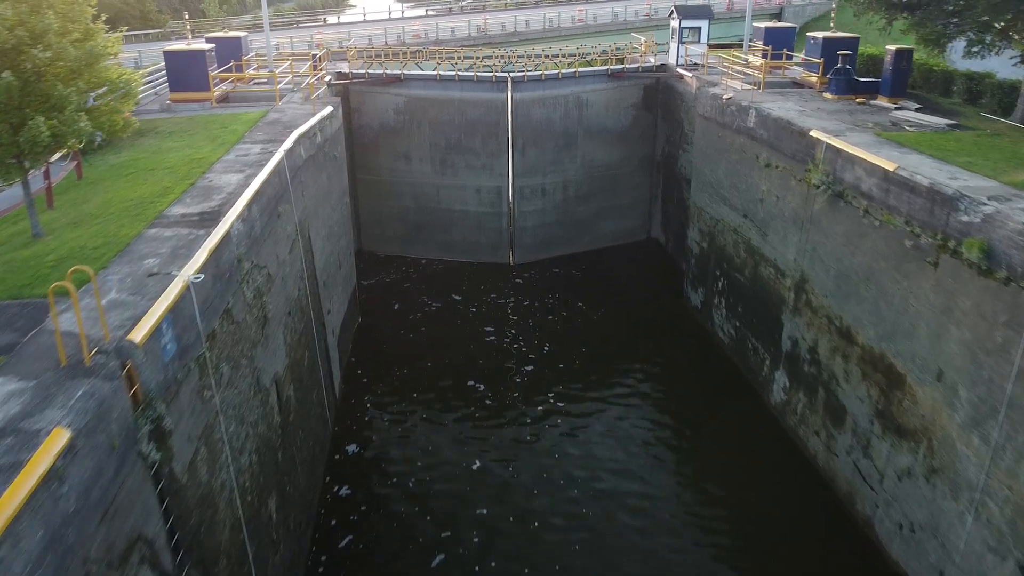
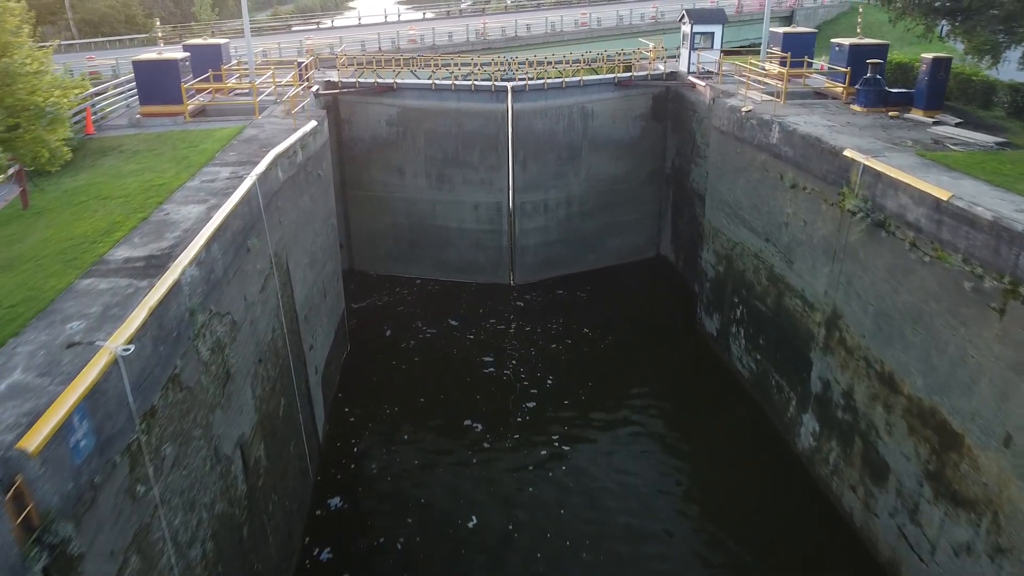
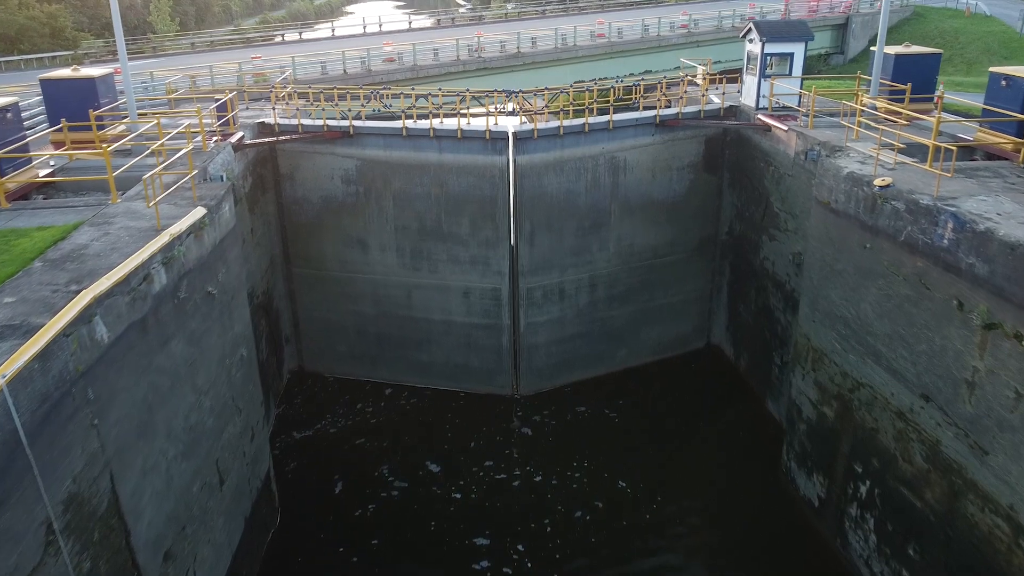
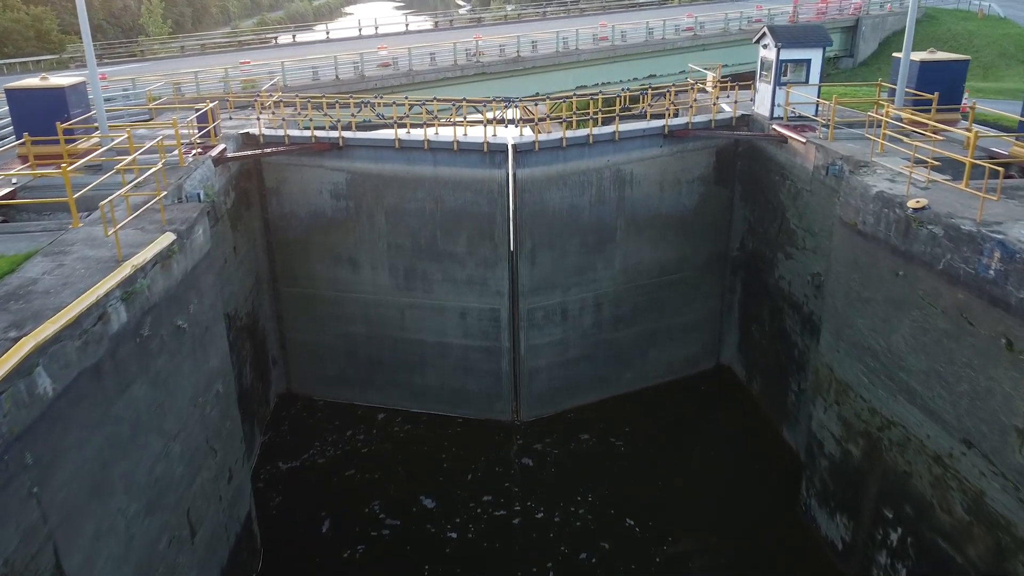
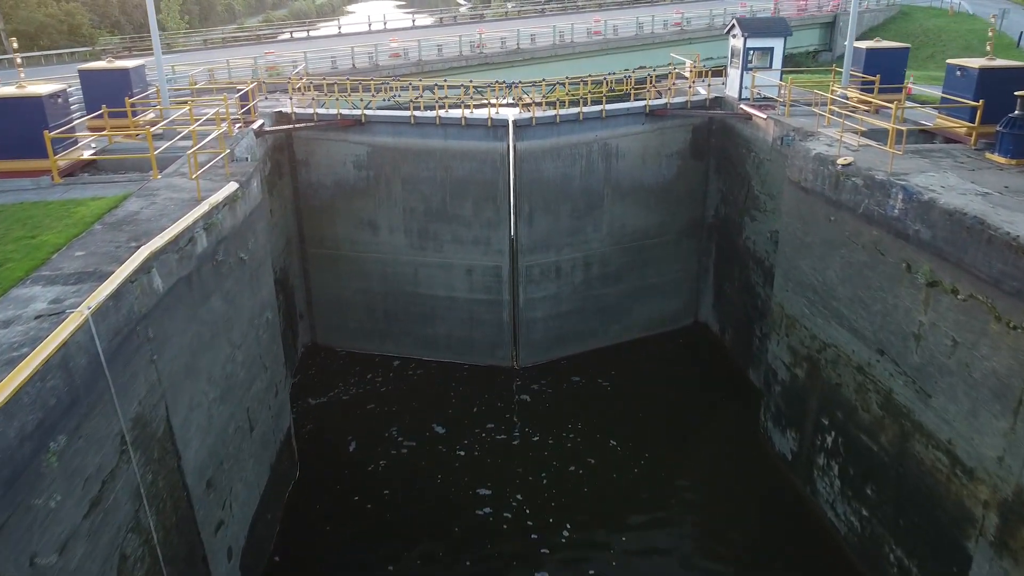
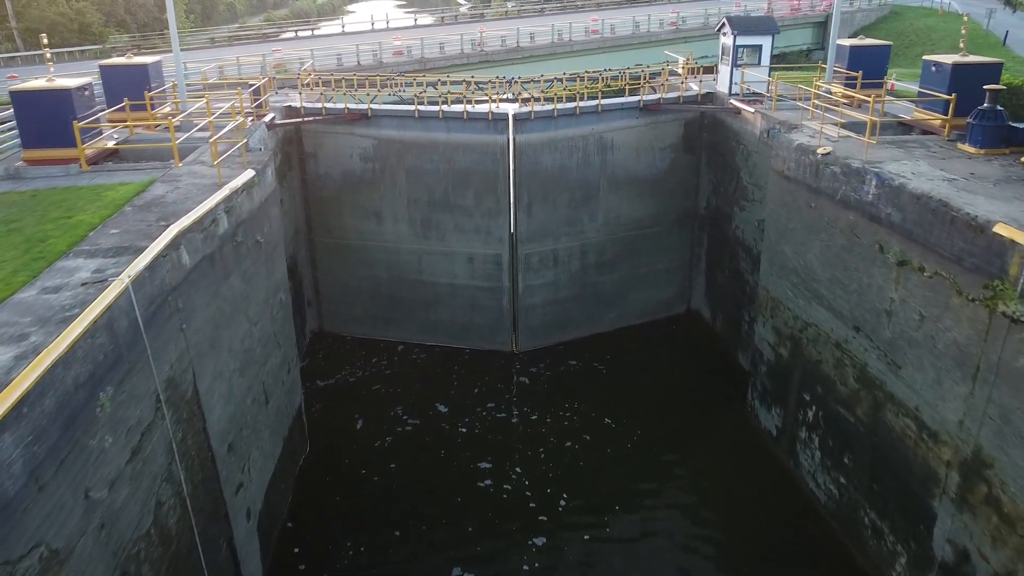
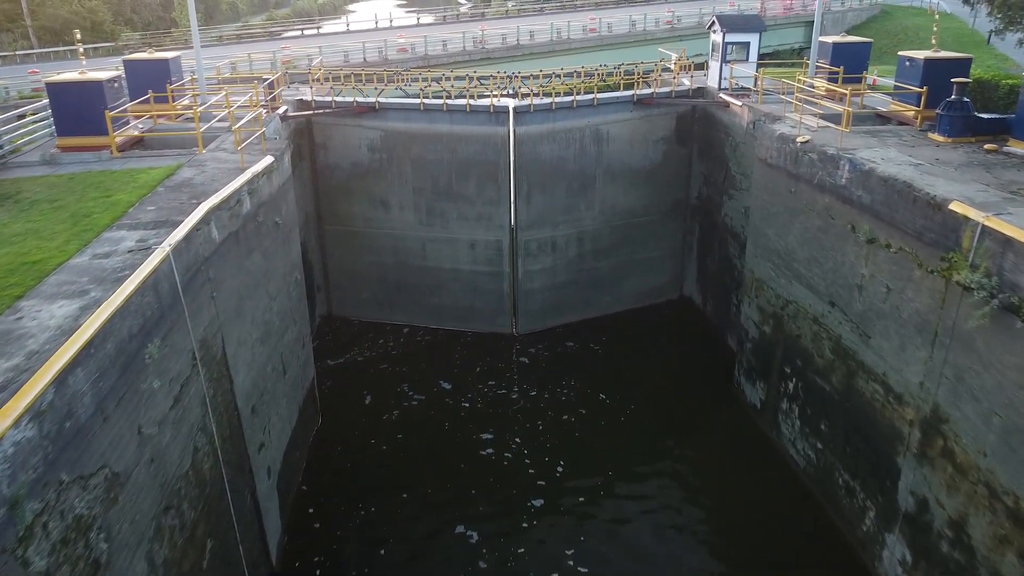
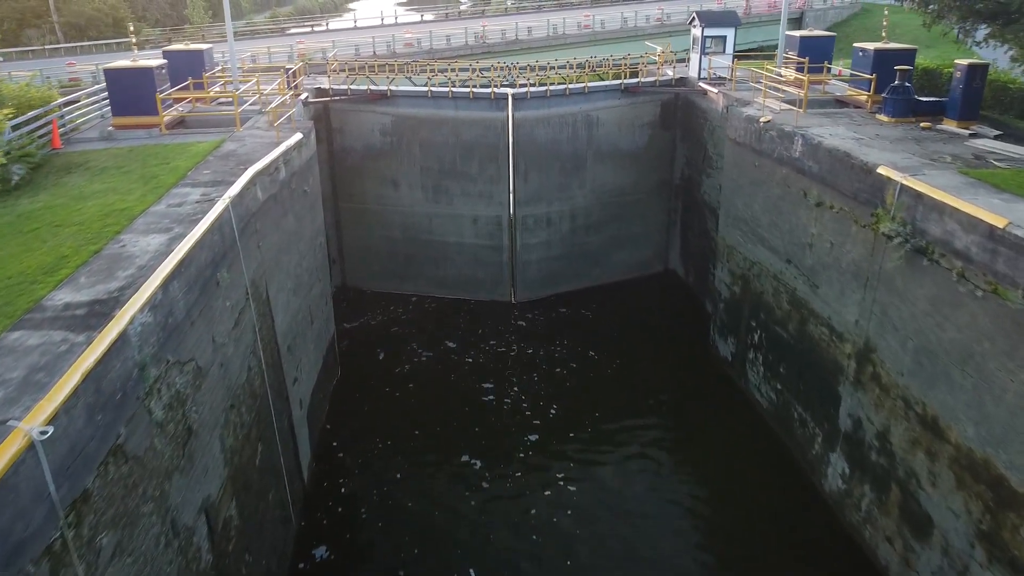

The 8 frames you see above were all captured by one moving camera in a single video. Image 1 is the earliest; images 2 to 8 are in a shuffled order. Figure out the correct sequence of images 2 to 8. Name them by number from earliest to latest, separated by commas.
2, 8, 7, 6, 5, 3, 4
